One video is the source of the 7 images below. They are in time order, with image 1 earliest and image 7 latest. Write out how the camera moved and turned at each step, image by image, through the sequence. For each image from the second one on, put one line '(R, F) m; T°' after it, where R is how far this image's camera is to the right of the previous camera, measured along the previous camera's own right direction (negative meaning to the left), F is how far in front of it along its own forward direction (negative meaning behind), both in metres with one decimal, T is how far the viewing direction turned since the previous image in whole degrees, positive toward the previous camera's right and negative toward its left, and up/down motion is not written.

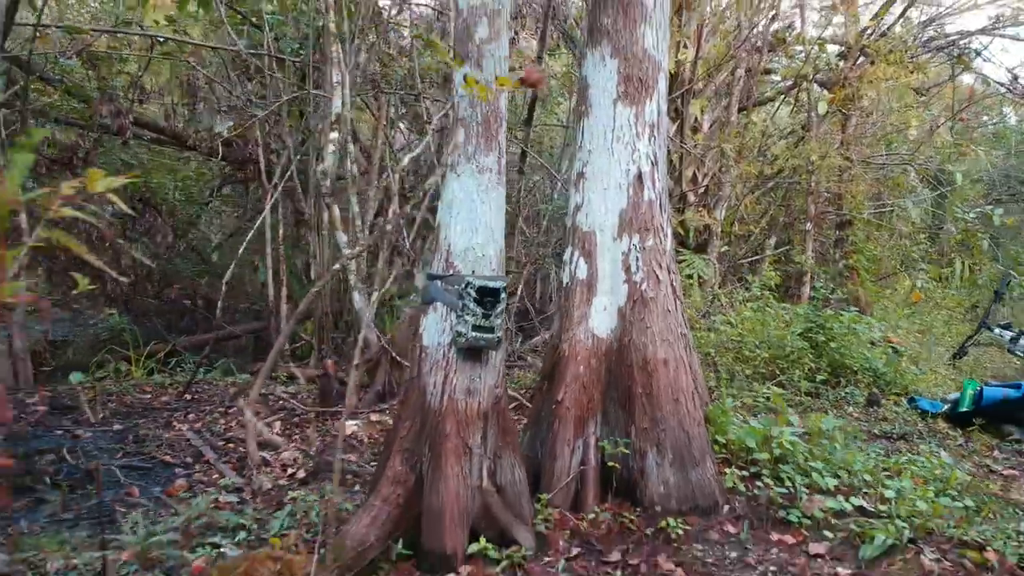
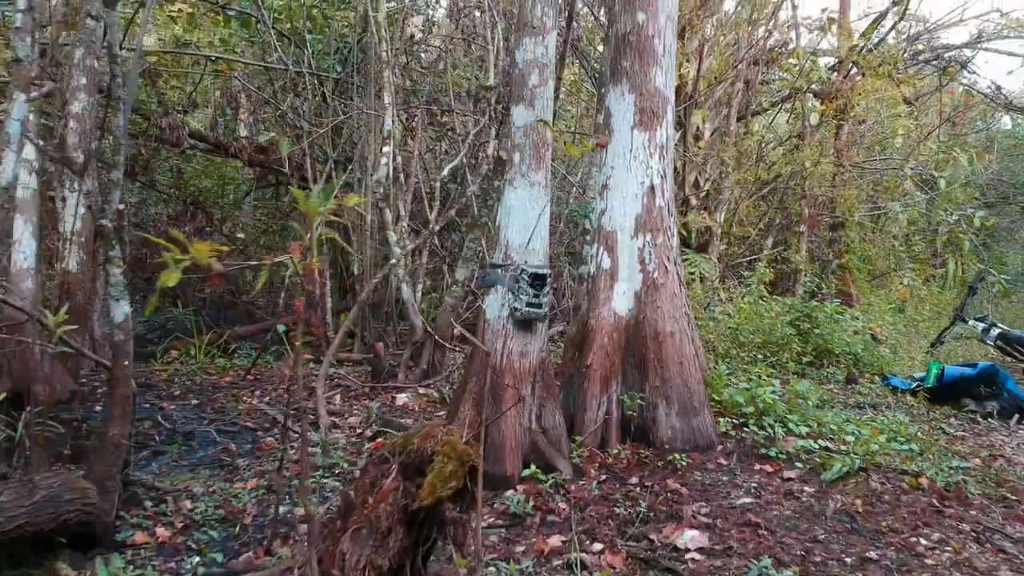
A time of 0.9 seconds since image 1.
(-0.2, -1.0) m; 0°
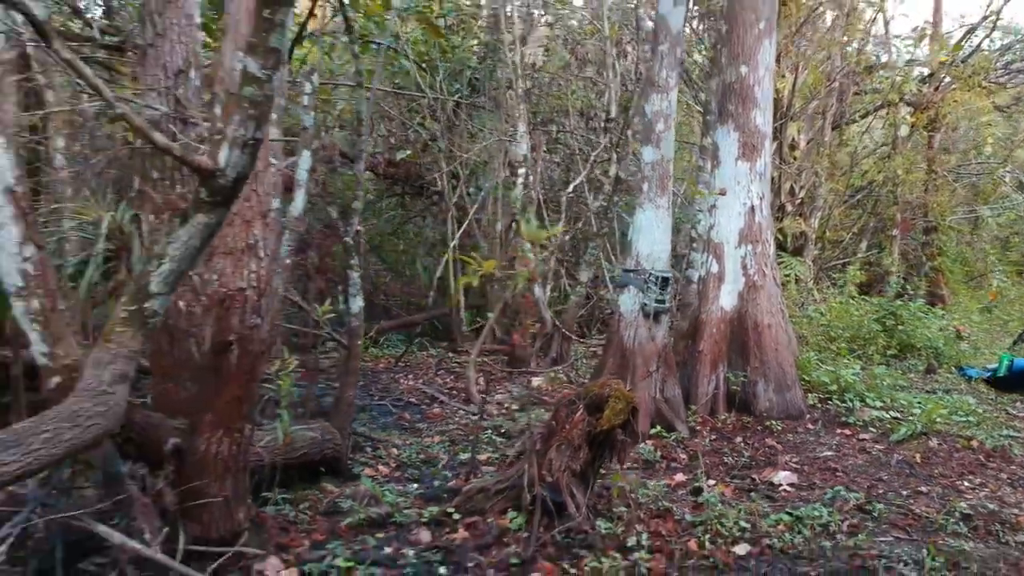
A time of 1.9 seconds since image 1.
(-0.2, -1.2) m; -5°
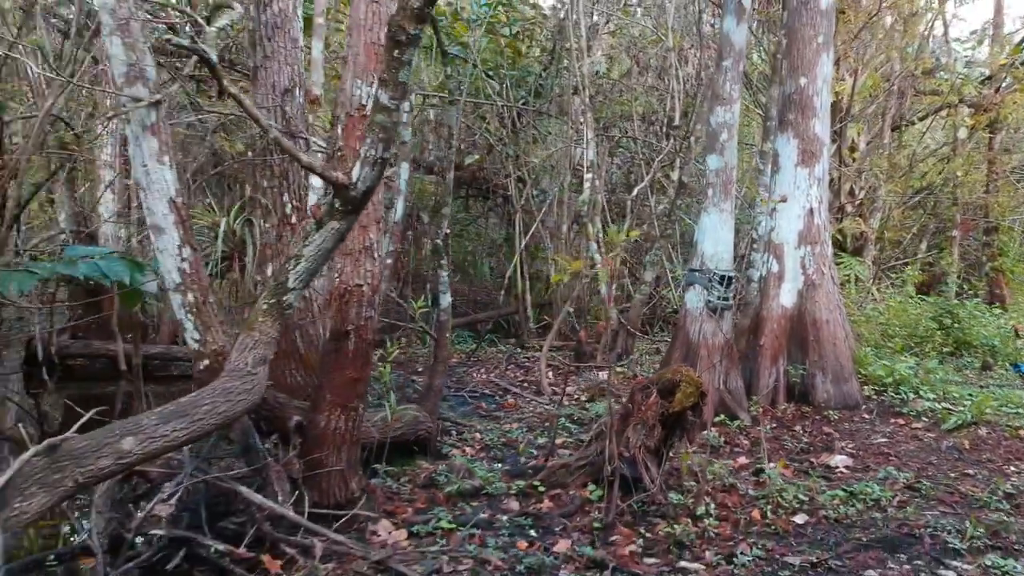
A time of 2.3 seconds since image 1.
(-0.1, -0.5) m; -3°
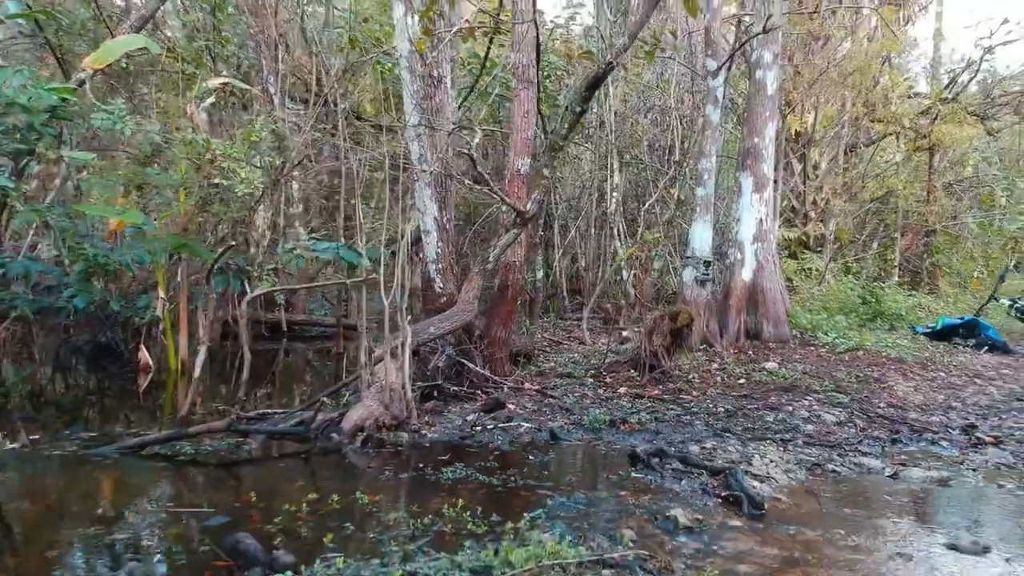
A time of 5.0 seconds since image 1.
(-0.7, -3.7) m; 0°
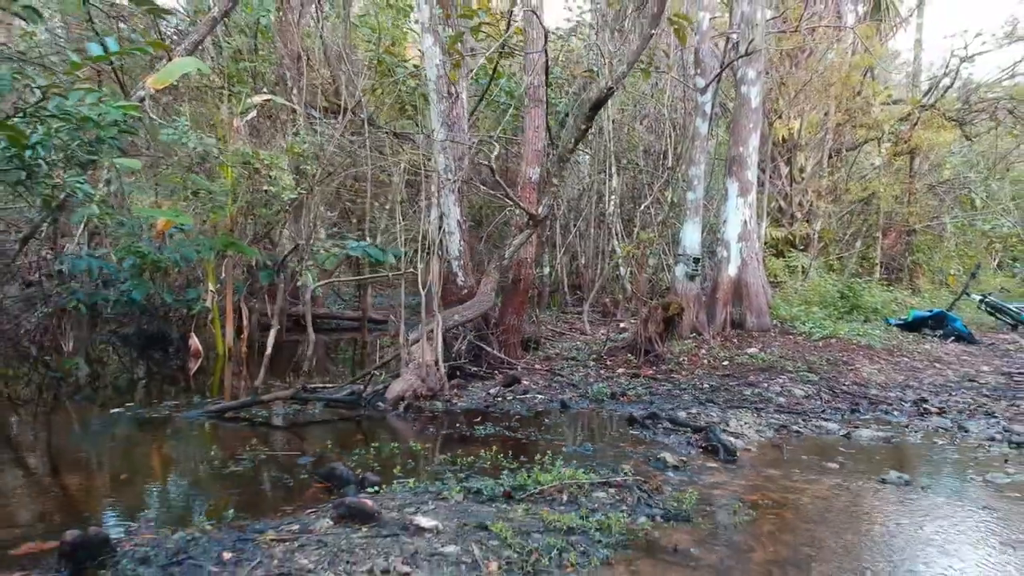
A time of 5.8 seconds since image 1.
(-0.1, -1.1) m; 0°
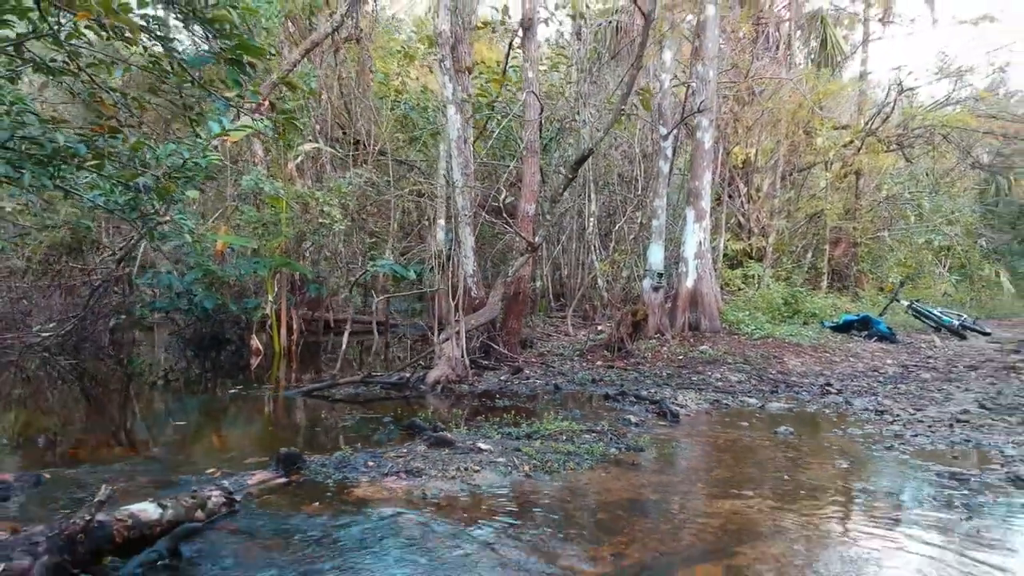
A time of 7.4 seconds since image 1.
(-0.3, -2.4) m; +1°
